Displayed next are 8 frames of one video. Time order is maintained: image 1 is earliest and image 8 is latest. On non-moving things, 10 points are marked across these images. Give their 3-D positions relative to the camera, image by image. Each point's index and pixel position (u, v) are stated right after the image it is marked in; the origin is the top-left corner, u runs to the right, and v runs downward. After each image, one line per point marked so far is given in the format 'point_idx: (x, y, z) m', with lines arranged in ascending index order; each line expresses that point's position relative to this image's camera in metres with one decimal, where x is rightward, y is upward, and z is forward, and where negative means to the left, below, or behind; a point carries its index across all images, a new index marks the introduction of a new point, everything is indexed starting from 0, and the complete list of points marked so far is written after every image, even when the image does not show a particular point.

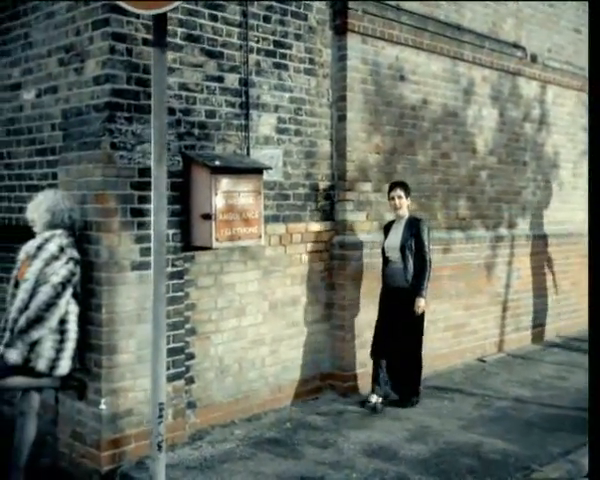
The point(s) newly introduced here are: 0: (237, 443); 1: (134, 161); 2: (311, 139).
0: (-0.5, -1.5, +5.2) m
1: (-1.2, +0.6, +4.9) m
2: (+0.1, +0.9, +6.1) m
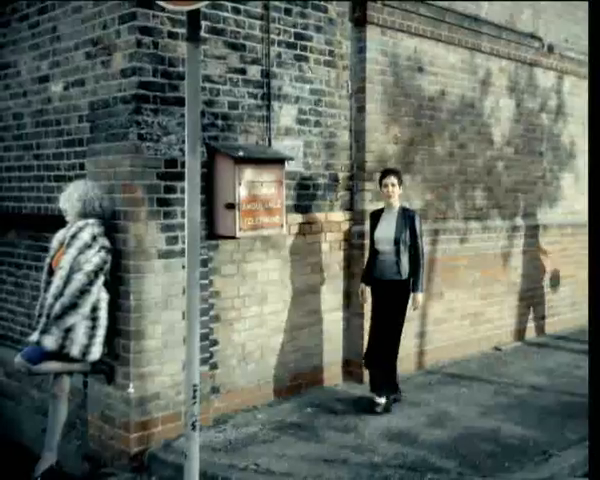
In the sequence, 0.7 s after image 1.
0: (-0.3, -1.5, +5.3) m
1: (-1.0, +0.7, +5.0) m
2: (+0.3, +1.0, +6.2) m
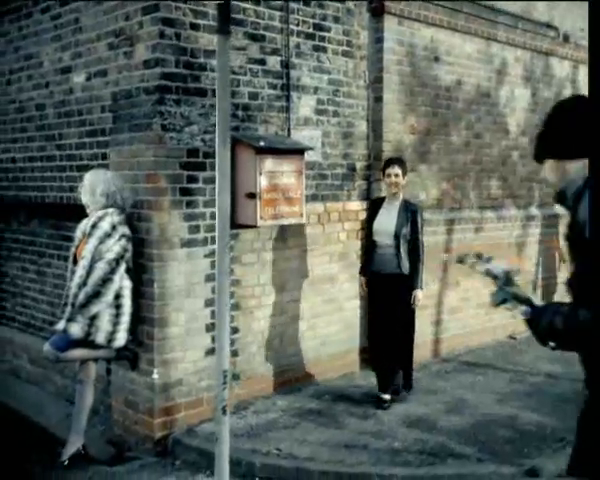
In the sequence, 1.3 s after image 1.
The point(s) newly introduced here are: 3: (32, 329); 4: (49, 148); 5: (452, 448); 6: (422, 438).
0: (-0.1, -1.4, +5.4) m
1: (-0.9, +0.7, +5.1) m
2: (+0.4, +1.1, +6.3) m
3: (-2.5, -0.8, +6.5) m
4: (-2.2, +0.8, +6.0) m
5: (+1.0, -1.4, +4.6) m
6: (+0.9, -1.4, +4.8) m
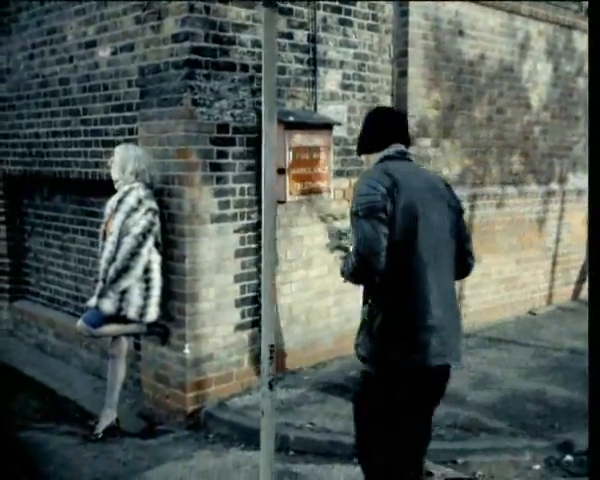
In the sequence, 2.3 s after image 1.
0: (+0.1, -1.2, +5.4) m
1: (-0.6, +0.9, +5.1) m
2: (+0.7, +1.3, +6.2) m
3: (-2.3, -0.6, +6.5) m
4: (-2.0, +1.0, +6.0) m
5: (+1.3, -1.3, +4.7) m
6: (+1.1, -1.2, +4.8) m
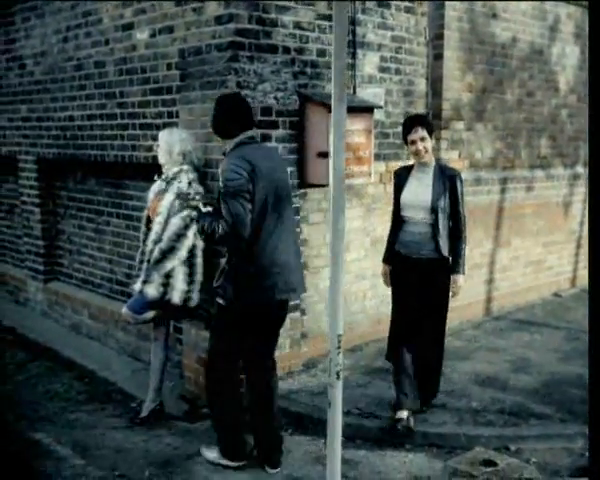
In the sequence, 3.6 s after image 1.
0: (+0.4, -1.0, +5.5) m
1: (-0.3, +1.0, +5.1) m
2: (+1.0, +1.5, +6.2) m
3: (-2.0, -0.4, +6.5) m
4: (-1.7, +1.2, +5.9) m
5: (+1.6, -1.1, +4.7) m
6: (+1.4, -1.1, +4.9) m
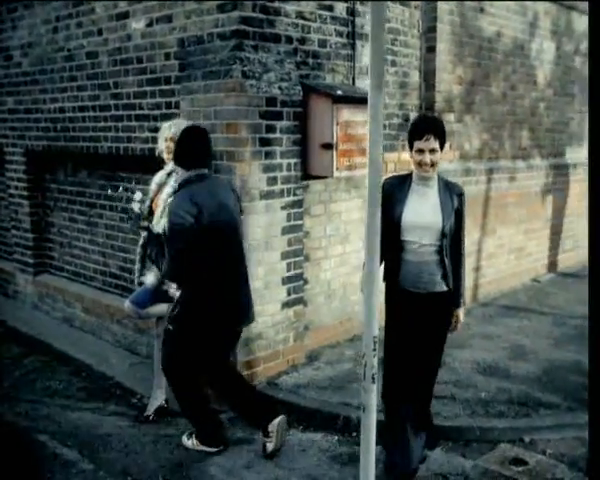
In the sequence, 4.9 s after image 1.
0: (+0.4, -1.0, +5.5) m
1: (-0.3, +1.1, +5.0) m
2: (+0.9, +1.6, +6.2) m
3: (-2.0, -0.4, +6.3) m
4: (-1.7, +1.2, +5.8) m
5: (+1.7, -1.1, +4.8) m
6: (+1.5, -1.0, +5.0) m
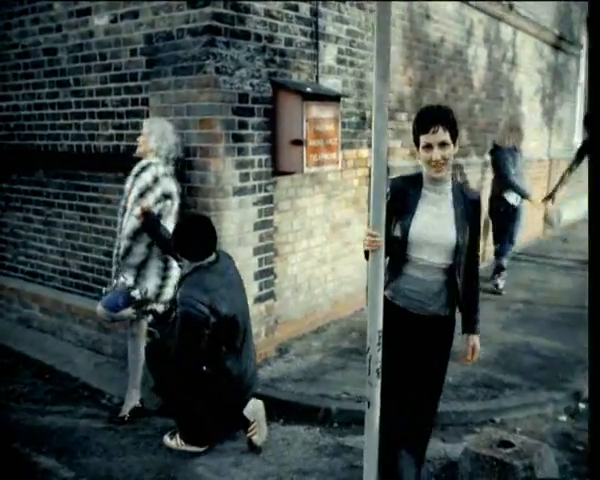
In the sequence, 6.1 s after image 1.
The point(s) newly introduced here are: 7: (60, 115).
0: (+0.2, -0.9, +5.6) m
1: (-0.5, +1.1, +5.1) m
2: (+0.6, +1.6, +6.4) m
3: (-2.4, -0.4, +6.1) m
4: (-2.0, +1.2, +5.6) m
5: (+1.5, -1.0, +5.1) m
6: (+1.3, -1.0, +5.2) m
7: (-2.0, +1.1, +5.7) m
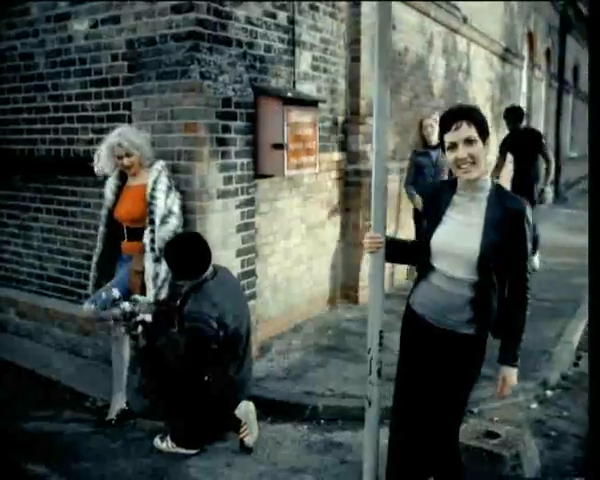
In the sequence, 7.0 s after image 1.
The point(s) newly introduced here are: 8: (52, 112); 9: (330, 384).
0: (0.0, -0.9, +5.8) m
1: (-0.6, +1.1, +5.2) m
2: (+0.3, +1.6, +6.6) m
3: (-2.6, -0.4, +6.1) m
4: (-2.1, +1.2, +5.6) m
5: (+1.4, -1.0, +5.4) m
6: (+1.2, -0.9, +5.5) m
7: (-2.2, +1.0, +5.7) m
8: (-2.0, +1.1, +5.6) m
9: (+0.2, -1.0, +5.2) m
